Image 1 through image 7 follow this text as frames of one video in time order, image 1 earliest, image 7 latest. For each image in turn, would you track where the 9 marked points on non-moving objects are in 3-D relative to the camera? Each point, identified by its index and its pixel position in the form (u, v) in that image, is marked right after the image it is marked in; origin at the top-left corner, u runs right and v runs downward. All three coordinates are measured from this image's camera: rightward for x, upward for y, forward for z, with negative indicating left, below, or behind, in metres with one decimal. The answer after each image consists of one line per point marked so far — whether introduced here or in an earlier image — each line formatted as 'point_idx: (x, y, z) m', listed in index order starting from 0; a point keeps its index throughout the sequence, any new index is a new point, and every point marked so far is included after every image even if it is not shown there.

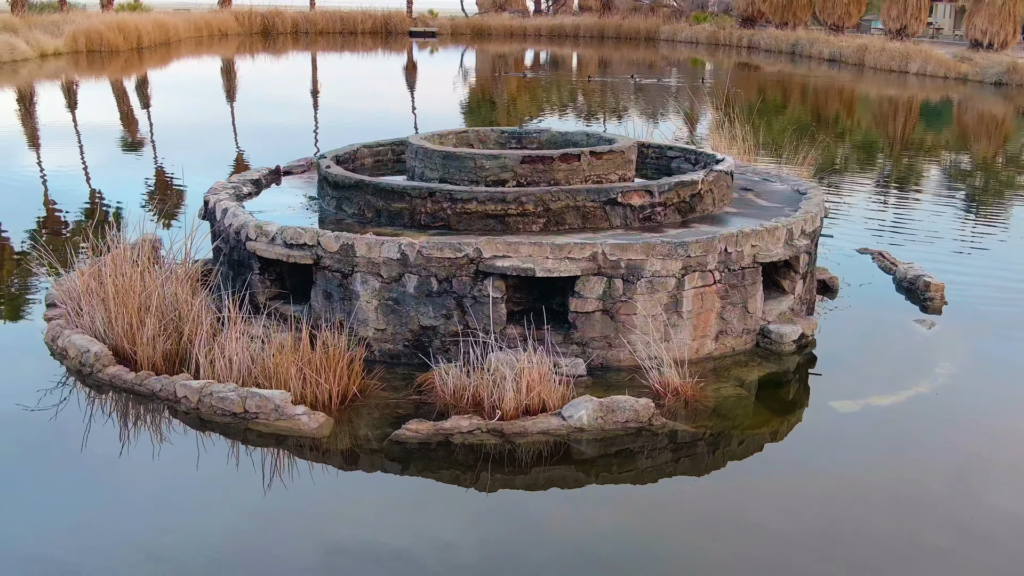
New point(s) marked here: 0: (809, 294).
0: (+2.0, 0.0, +7.6) m
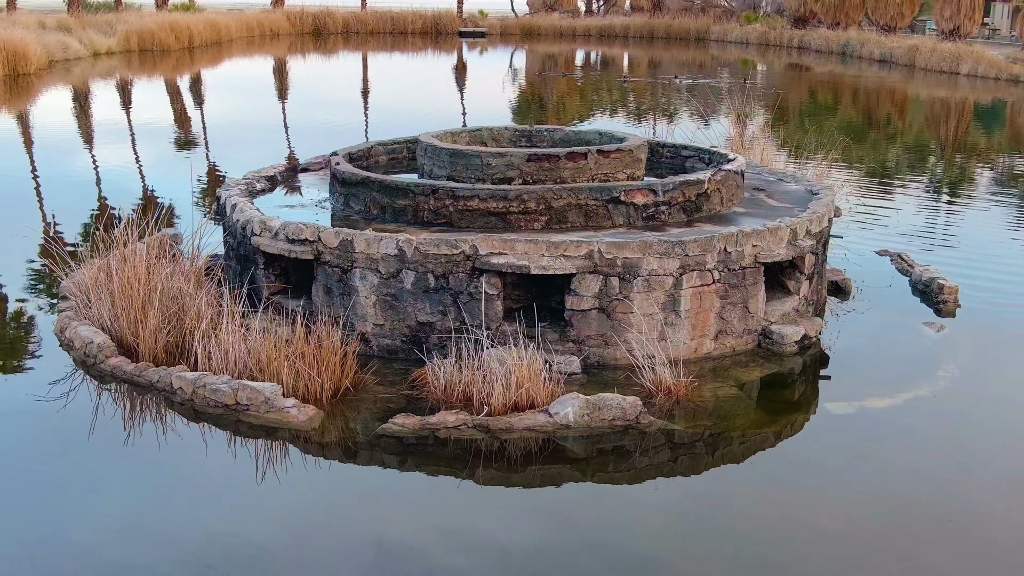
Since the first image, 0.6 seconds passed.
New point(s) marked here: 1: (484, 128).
0: (+2.0, 0.0, +7.5) m
1: (-0.2, +1.3, +9.0) m
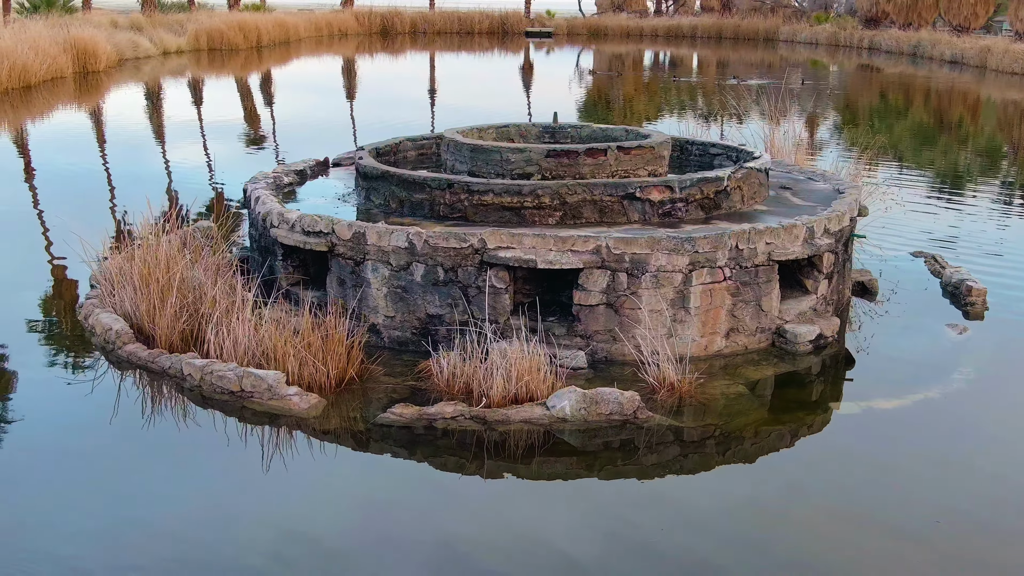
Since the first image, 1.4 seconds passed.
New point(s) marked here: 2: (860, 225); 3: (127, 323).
0: (+2.1, 0.0, +7.4) m
1: (0.0, +1.3, +9.0) m
2: (+3.2, +0.6, +10.5) m
3: (-2.4, -0.2, +6.9) m
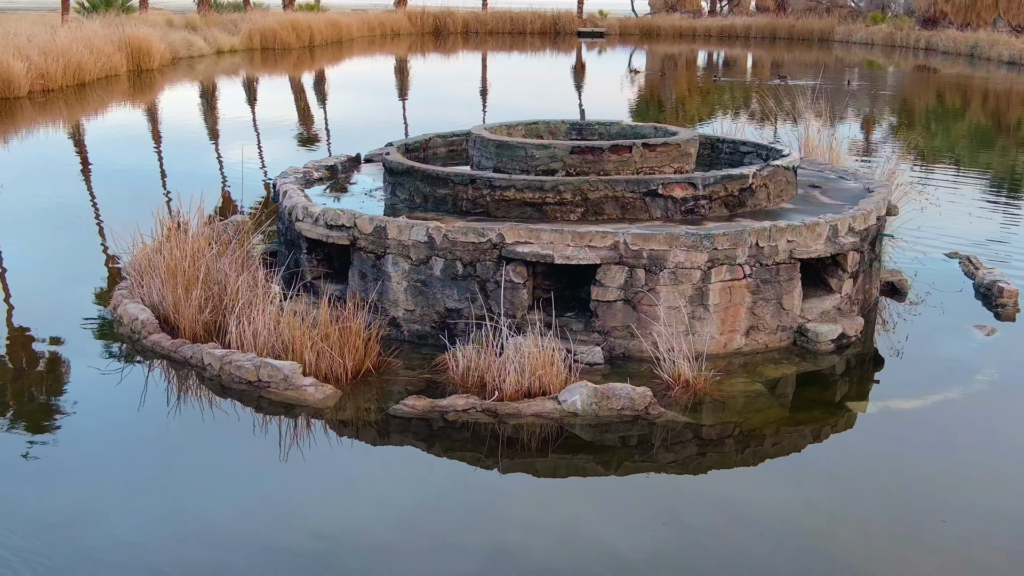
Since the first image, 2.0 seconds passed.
0: (+2.3, 0.0, +7.4) m
1: (+0.3, +1.3, +9.0) m
2: (+3.5, +0.6, +10.3) m
3: (-2.2, -0.2, +7.0) m
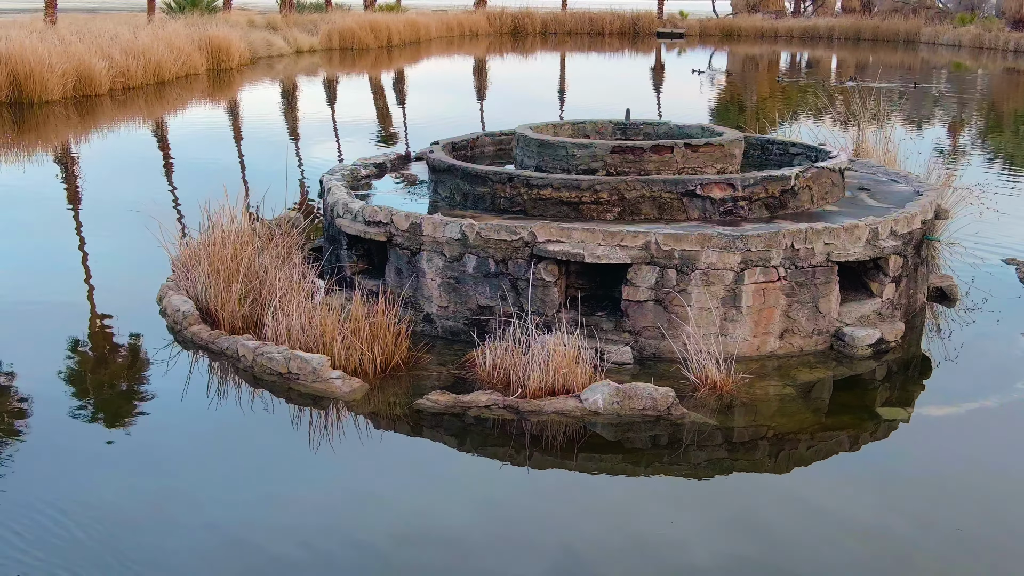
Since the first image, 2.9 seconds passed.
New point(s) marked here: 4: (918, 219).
0: (+2.5, -0.1, +7.2) m
1: (+0.6, +1.3, +9.0) m
2: (+4.0, +0.5, +10.1) m
3: (-2.0, -0.1, +7.2) m
4: (+2.6, +0.4, +7.1) m
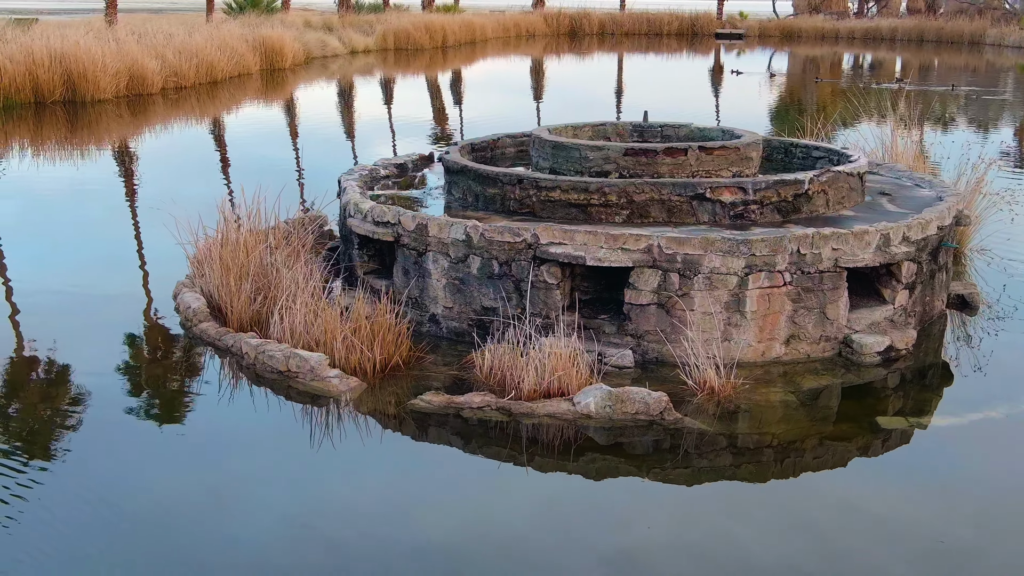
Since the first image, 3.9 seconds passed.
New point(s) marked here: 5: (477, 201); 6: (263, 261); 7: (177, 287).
0: (+2.6, -0.1, +7.1) m
1: (+0.8, +1.3, +9.0) m
2: (+4.2, +0.5, +9.9) m
3: (-2.0, -0.1, +7.3) m
4: (+2.6, +0.4, +6.9) m
5: (-0.2, +0.6, +7.6) m
6: (-1.6, +0.2, +7.3) m
7: (-2.3, 0.0, +7.7) m
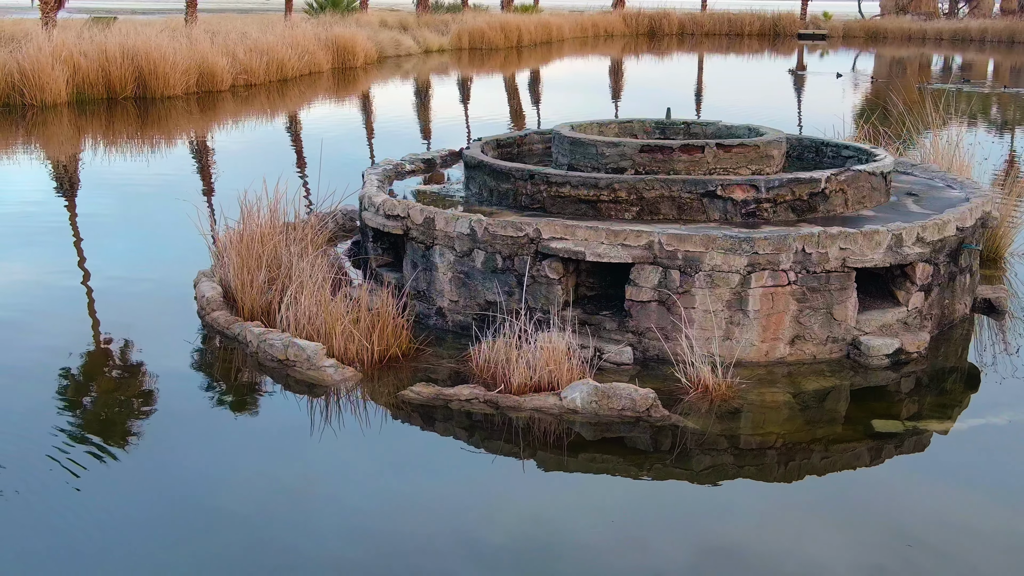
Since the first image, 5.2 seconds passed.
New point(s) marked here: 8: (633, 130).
0: (+2.6, -0.1, +6.9) m
1: (+1.0, +1.3, +8.9) m
2: (+4.4, +0.4, +9.6) m
3: (-1.9, 0.0, +7.5) m
4: (+2.6, +0.4, +6.8) m
5: (-0.1, +0.6, +7.6) m
6: (-1.5, +0.2, +7.4) m
7: (-2.2, +0.1, +7.8) m
8: (+0.9, +1.2, +8.8) m
